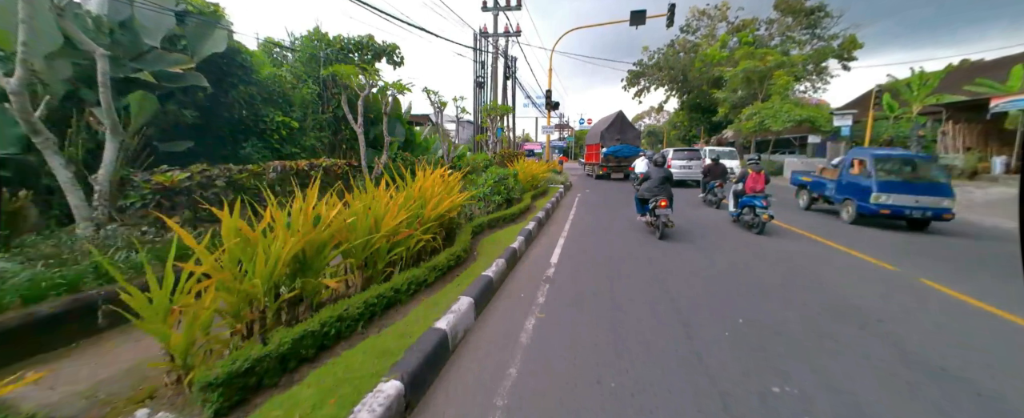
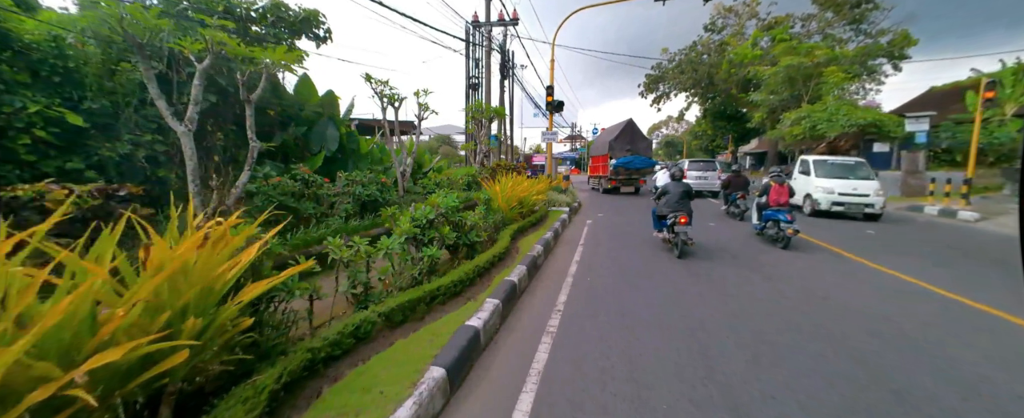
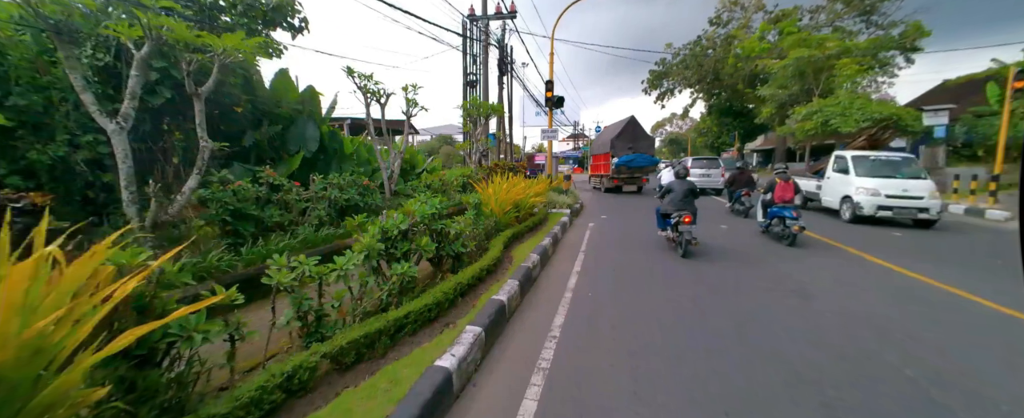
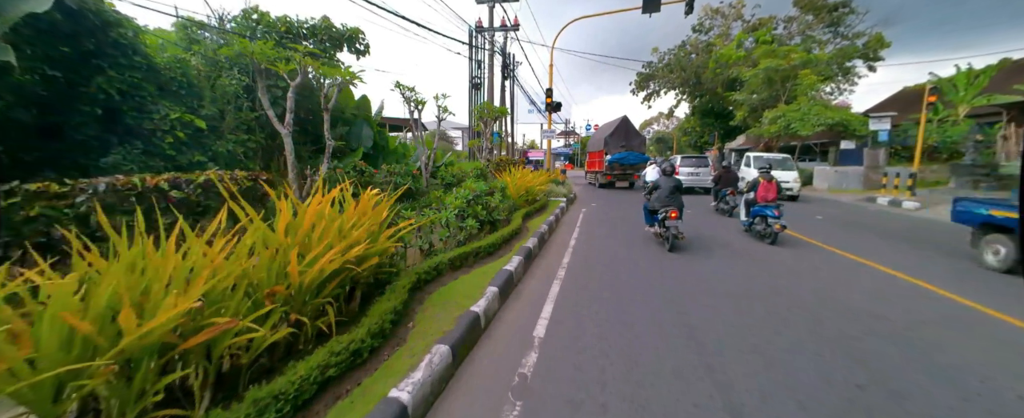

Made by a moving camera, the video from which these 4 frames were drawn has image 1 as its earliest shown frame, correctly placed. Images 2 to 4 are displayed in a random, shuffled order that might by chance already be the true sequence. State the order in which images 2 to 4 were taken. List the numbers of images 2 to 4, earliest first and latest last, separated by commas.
4, 2, 3
